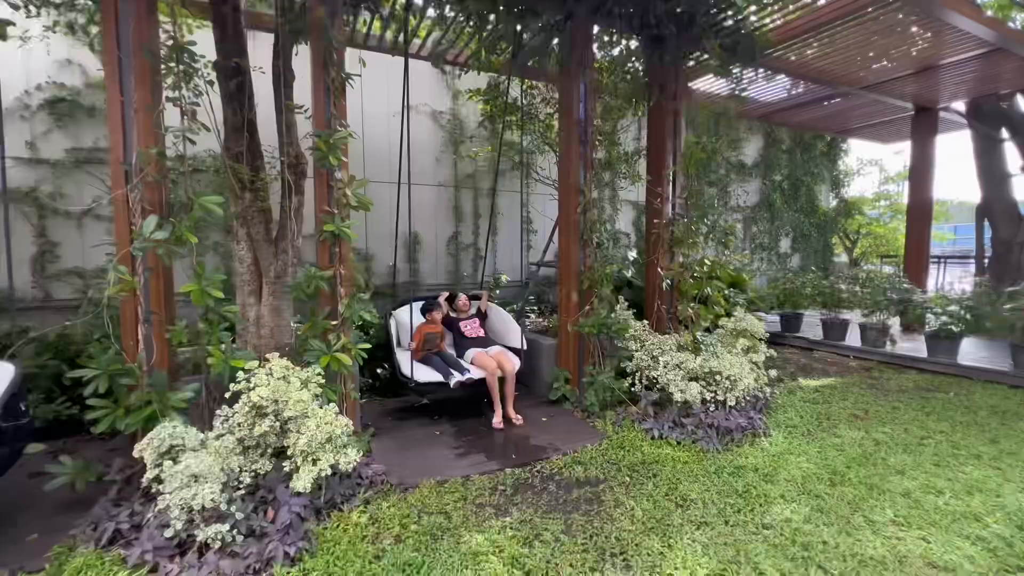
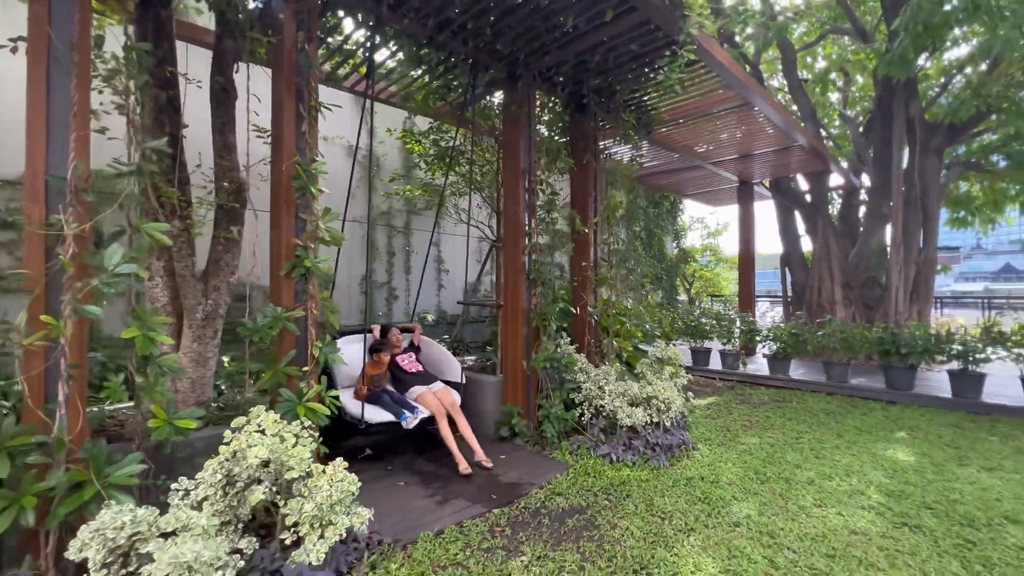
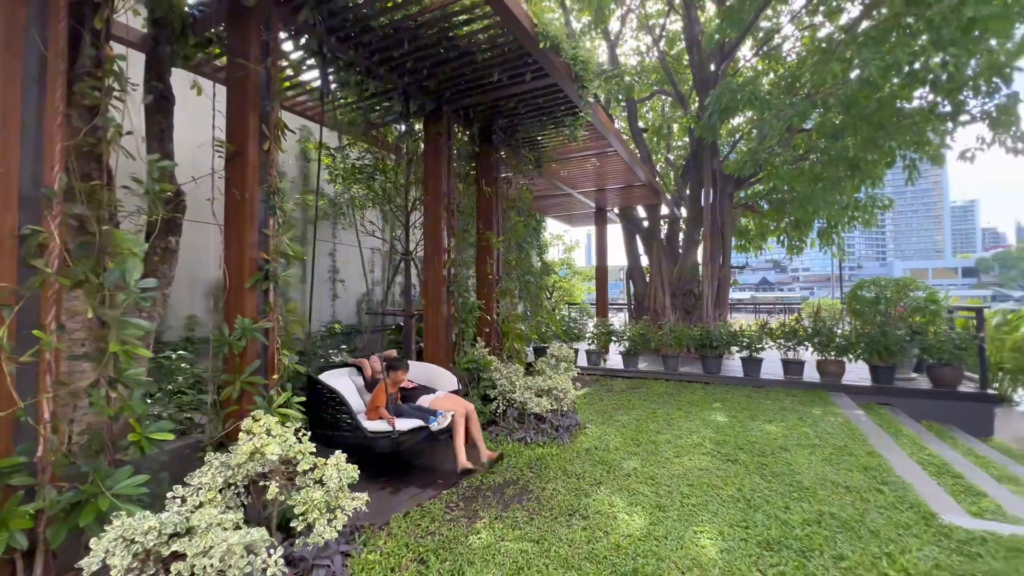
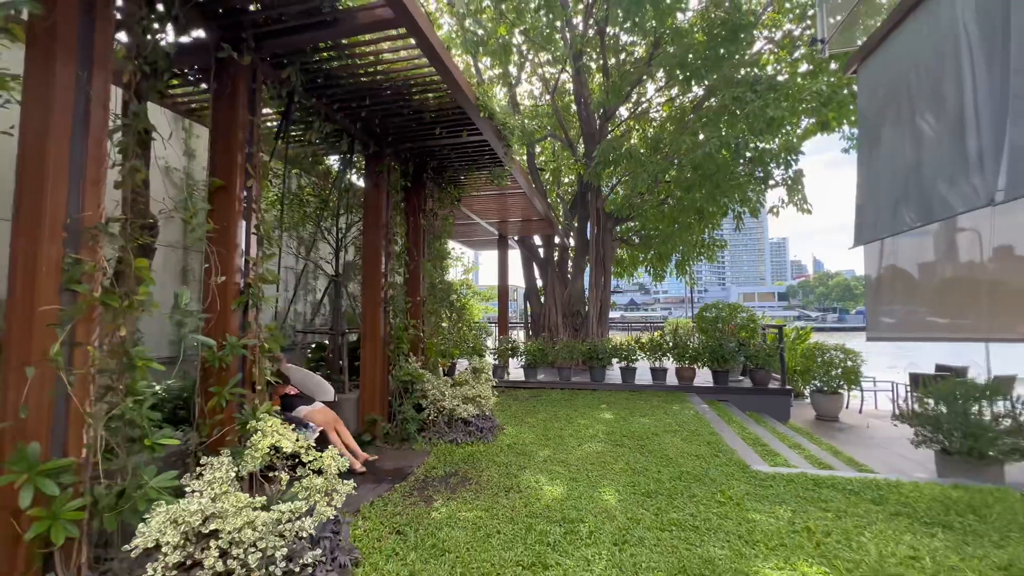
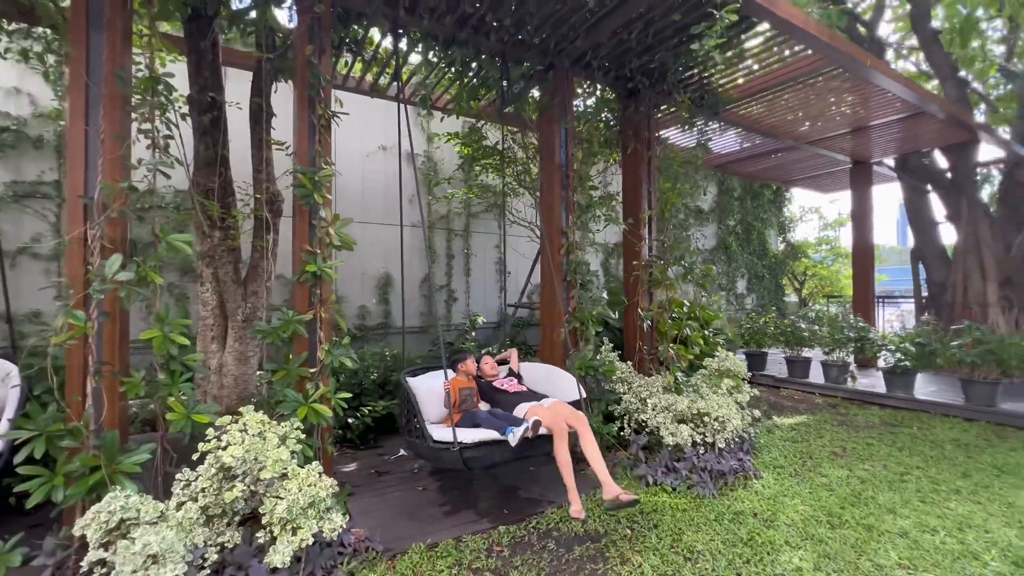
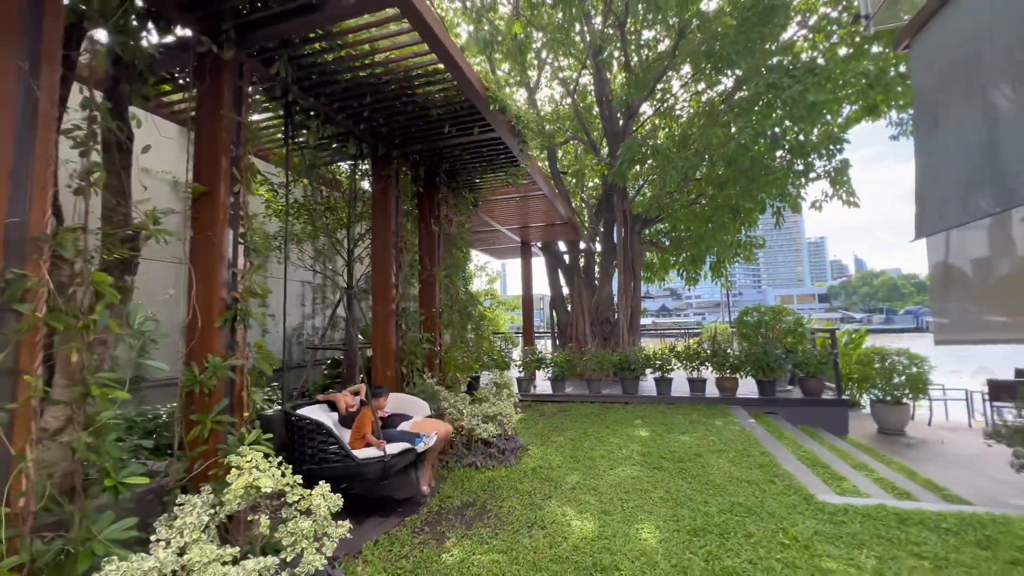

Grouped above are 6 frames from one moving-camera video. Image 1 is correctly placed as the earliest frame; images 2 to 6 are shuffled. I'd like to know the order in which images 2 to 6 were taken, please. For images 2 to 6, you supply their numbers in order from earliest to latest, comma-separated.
5, 2, 3, 6, 4
